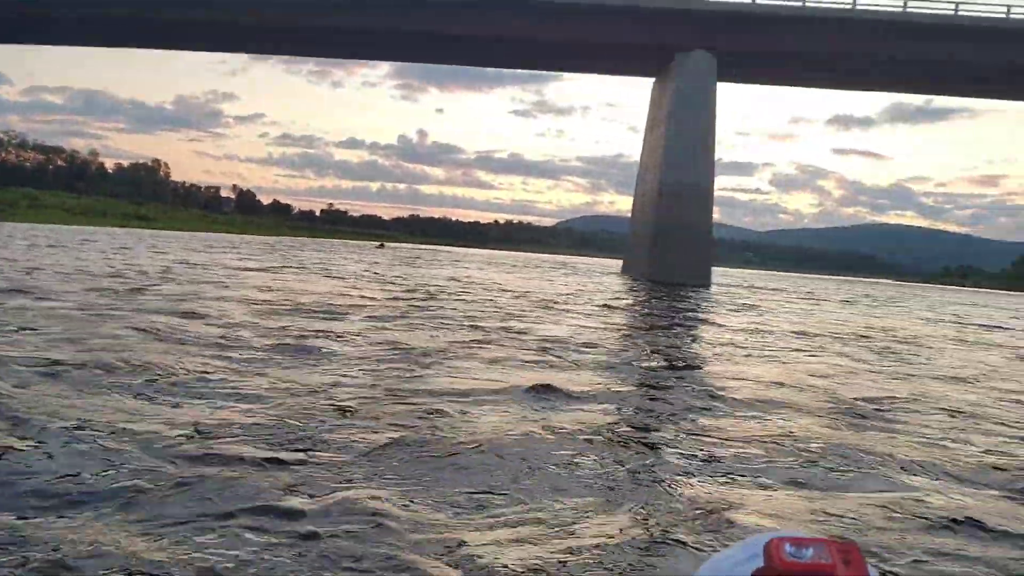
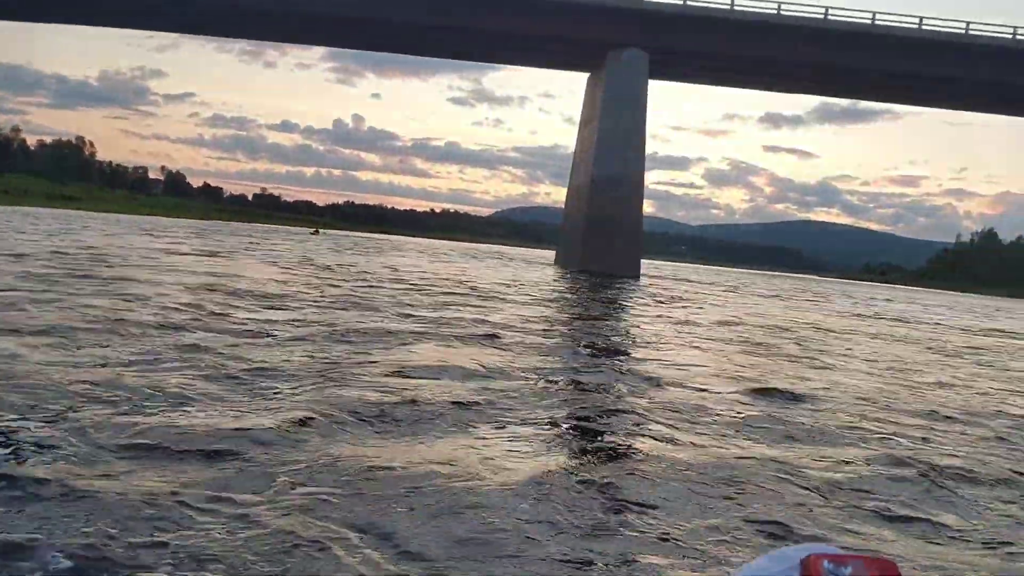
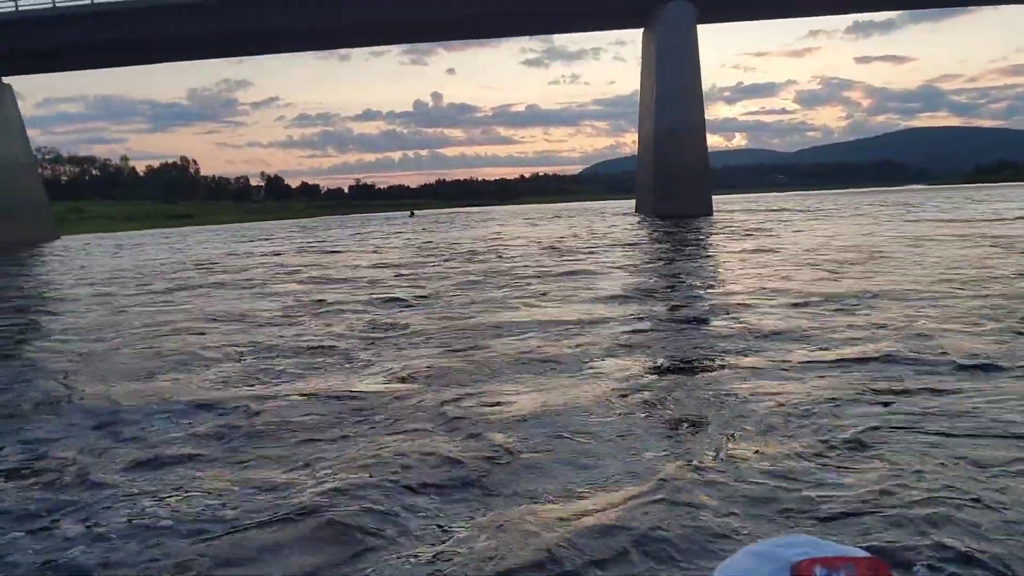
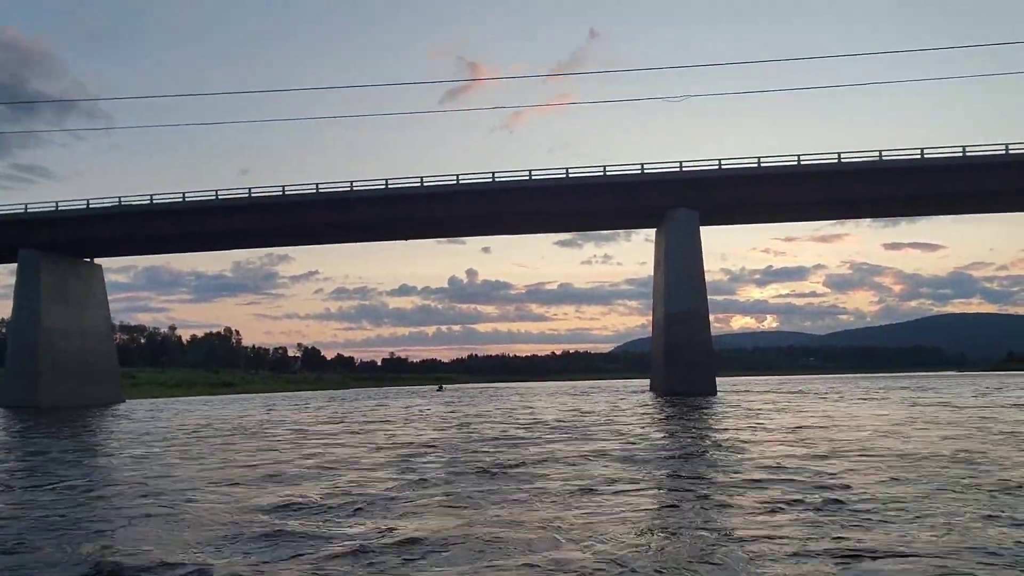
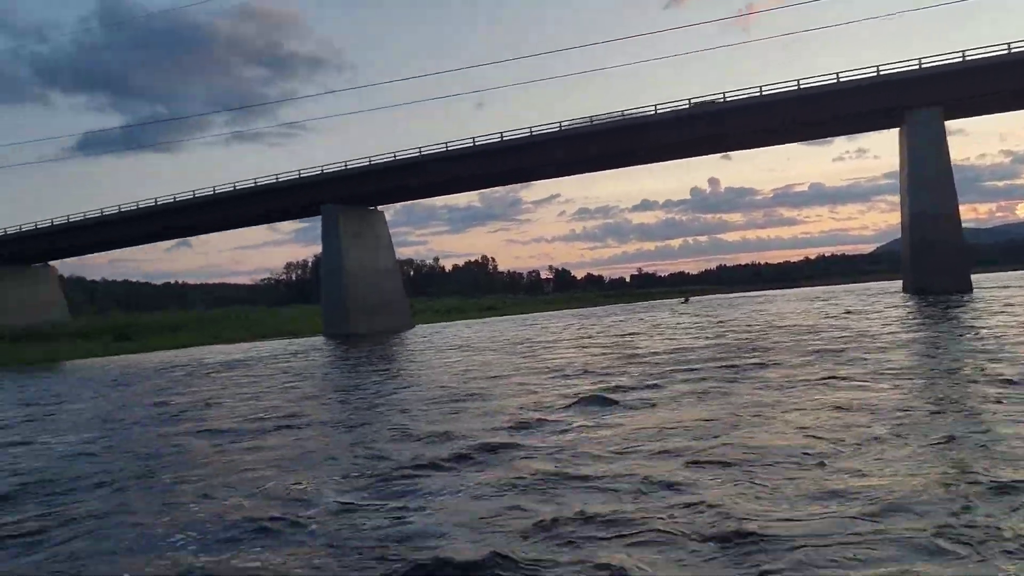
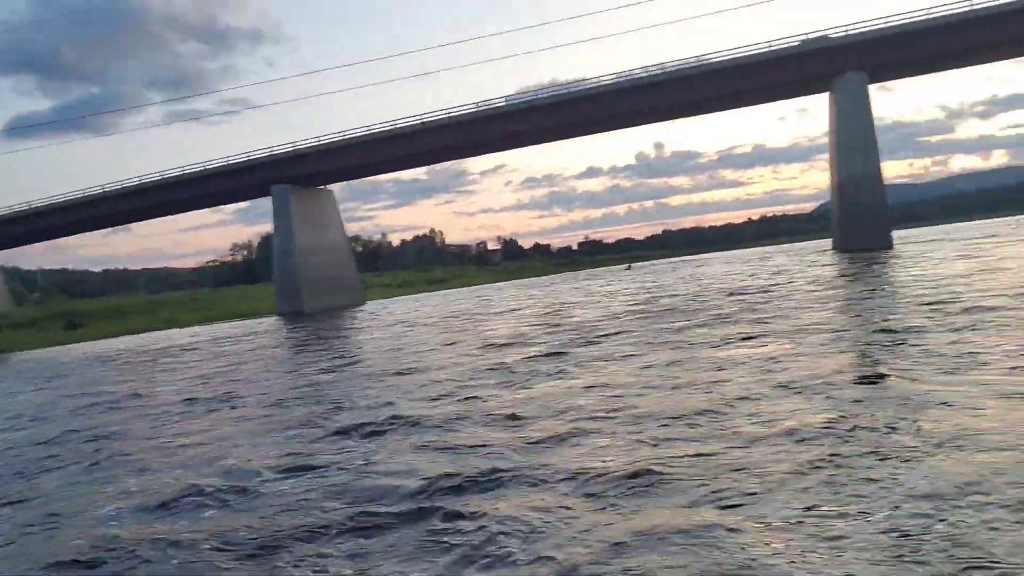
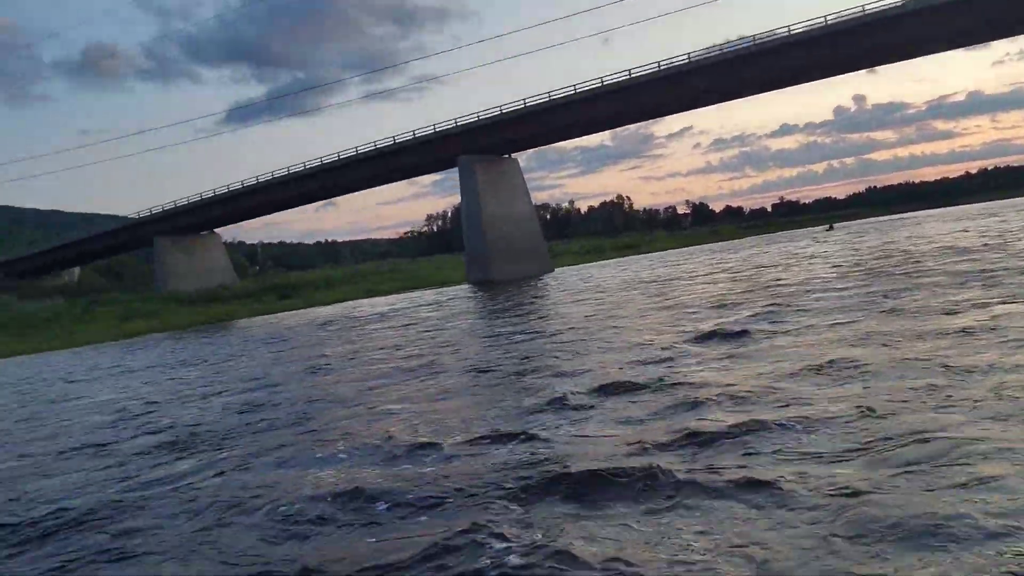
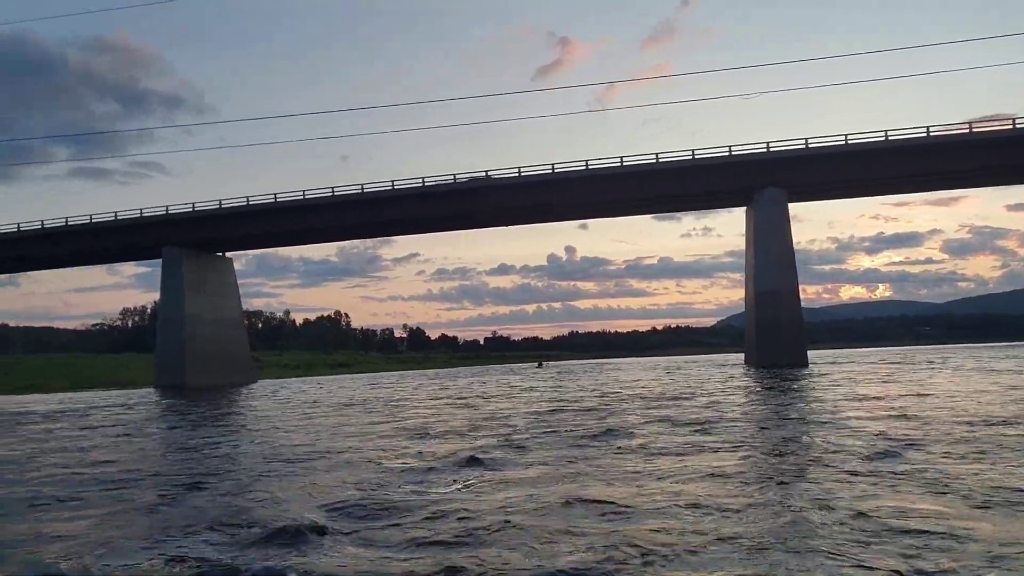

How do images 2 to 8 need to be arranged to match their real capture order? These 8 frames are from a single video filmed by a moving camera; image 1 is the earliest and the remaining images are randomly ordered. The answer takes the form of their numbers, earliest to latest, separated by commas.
2, 3, 4, 8, 5, 7, 6
